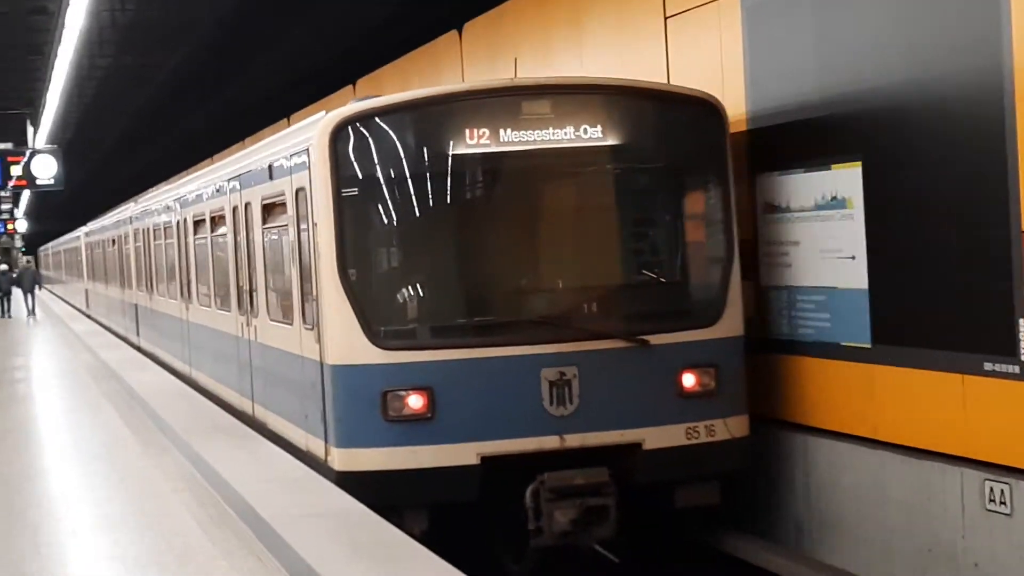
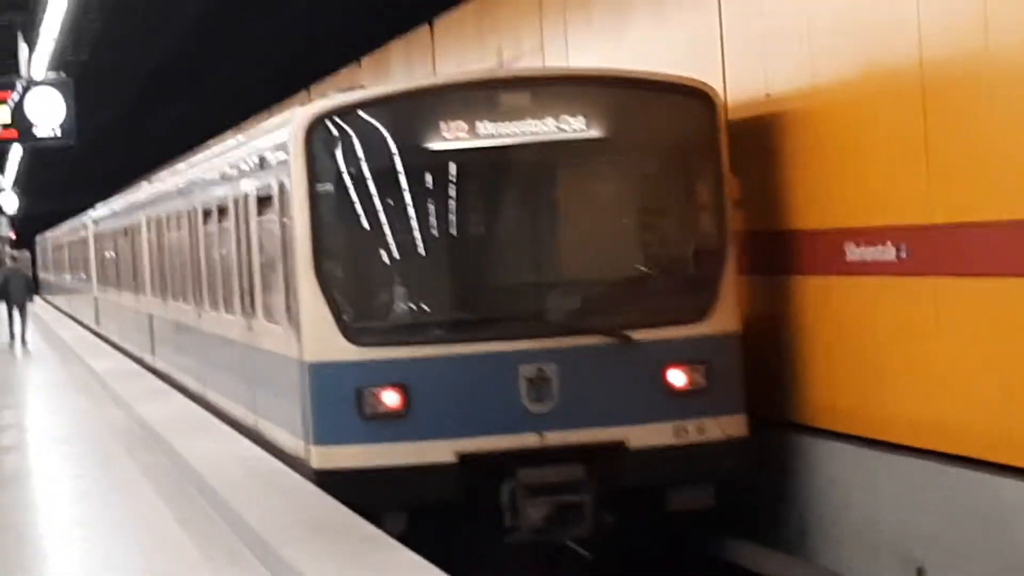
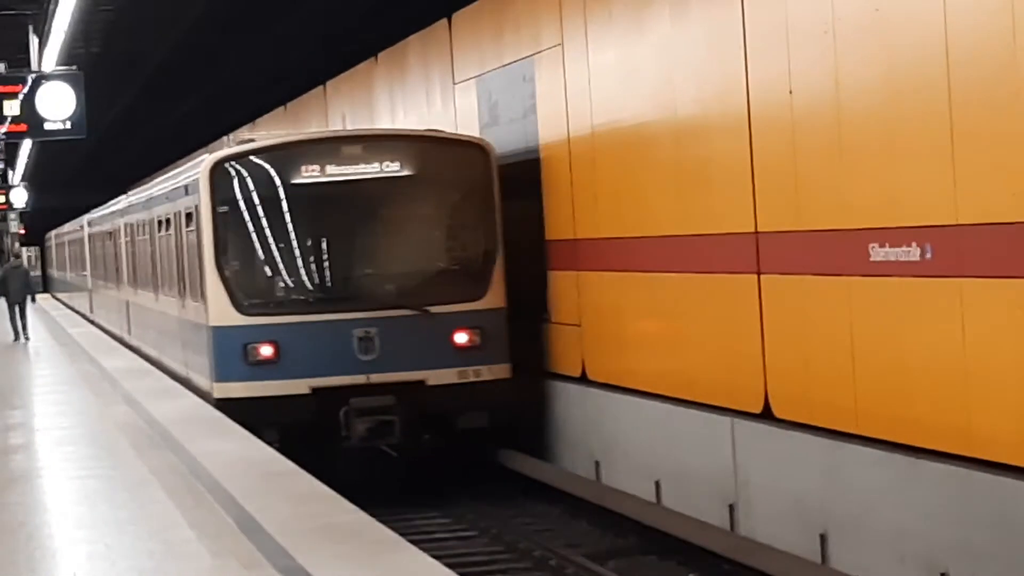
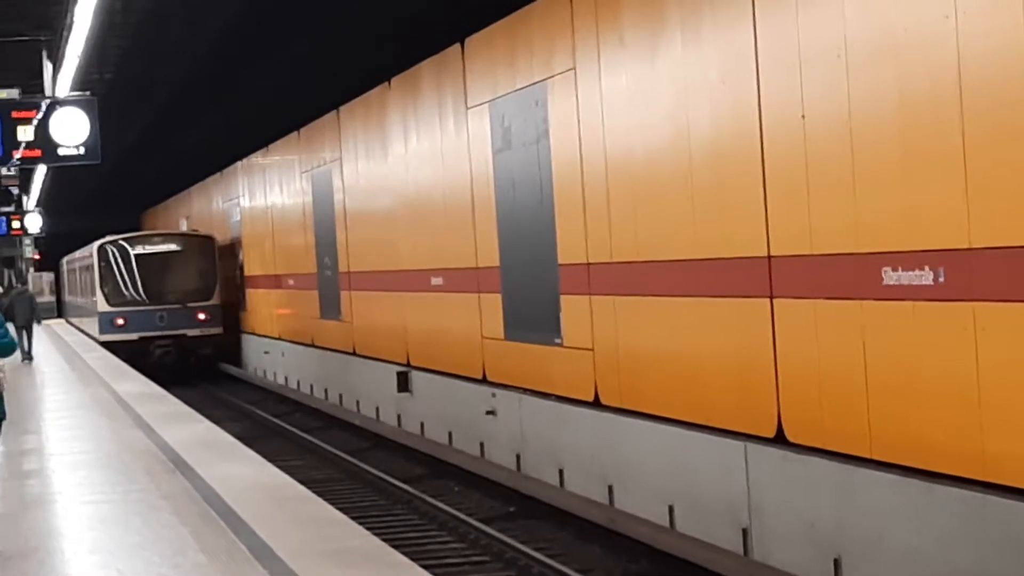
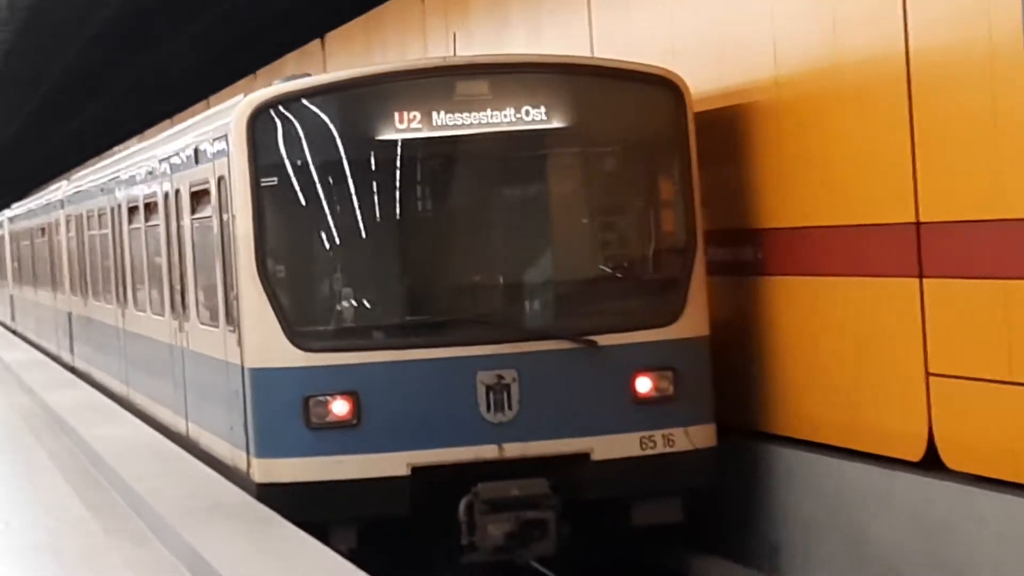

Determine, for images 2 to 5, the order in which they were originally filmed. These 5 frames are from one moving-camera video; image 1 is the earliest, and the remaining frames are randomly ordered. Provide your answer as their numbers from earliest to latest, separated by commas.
5, 2, 3, 4
